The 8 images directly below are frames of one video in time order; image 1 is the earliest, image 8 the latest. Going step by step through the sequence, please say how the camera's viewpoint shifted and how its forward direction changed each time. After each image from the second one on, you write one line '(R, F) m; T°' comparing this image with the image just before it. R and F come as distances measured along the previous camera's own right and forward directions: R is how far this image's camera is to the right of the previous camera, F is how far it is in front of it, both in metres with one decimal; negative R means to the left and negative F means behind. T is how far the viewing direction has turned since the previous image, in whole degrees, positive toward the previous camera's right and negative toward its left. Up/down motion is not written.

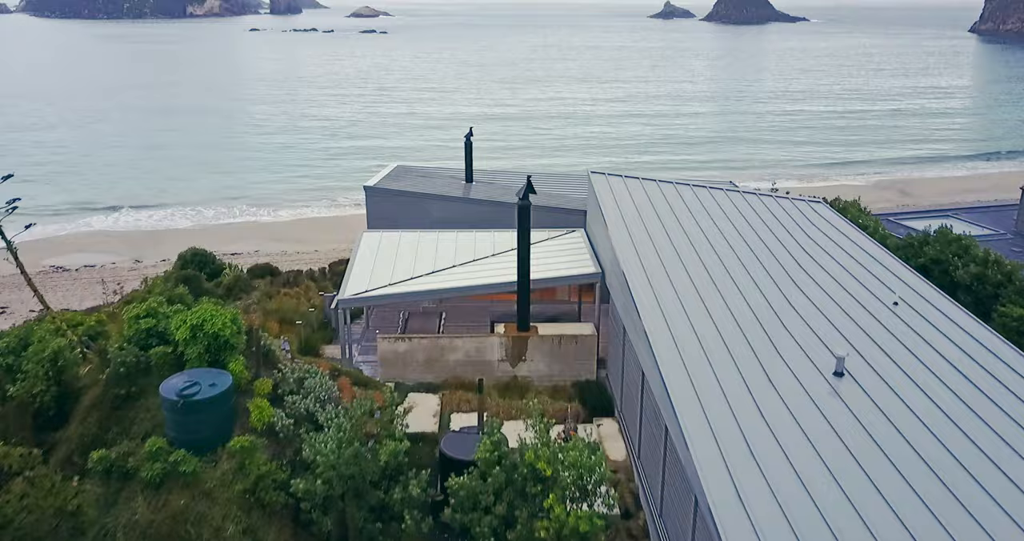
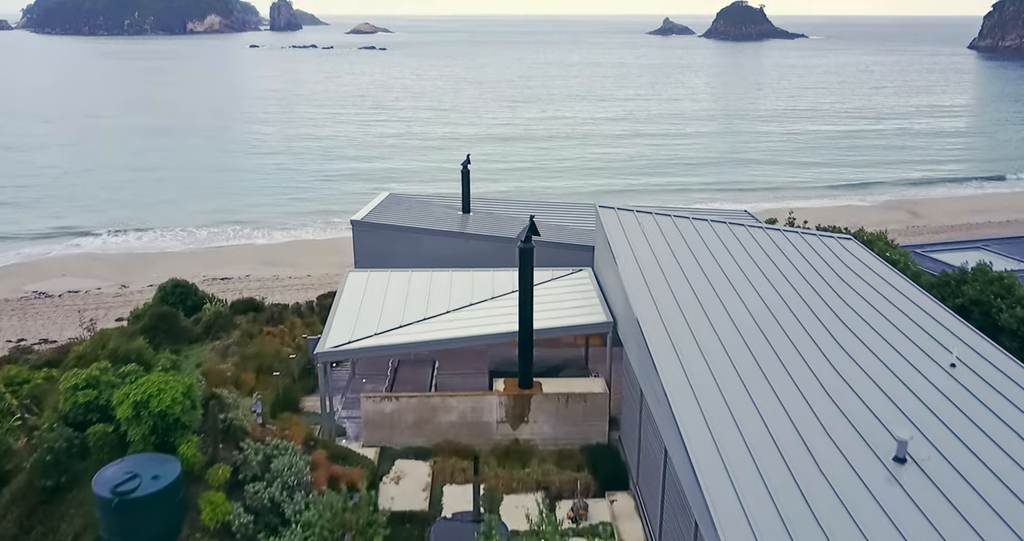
(0.0, +0.8) m; 0°
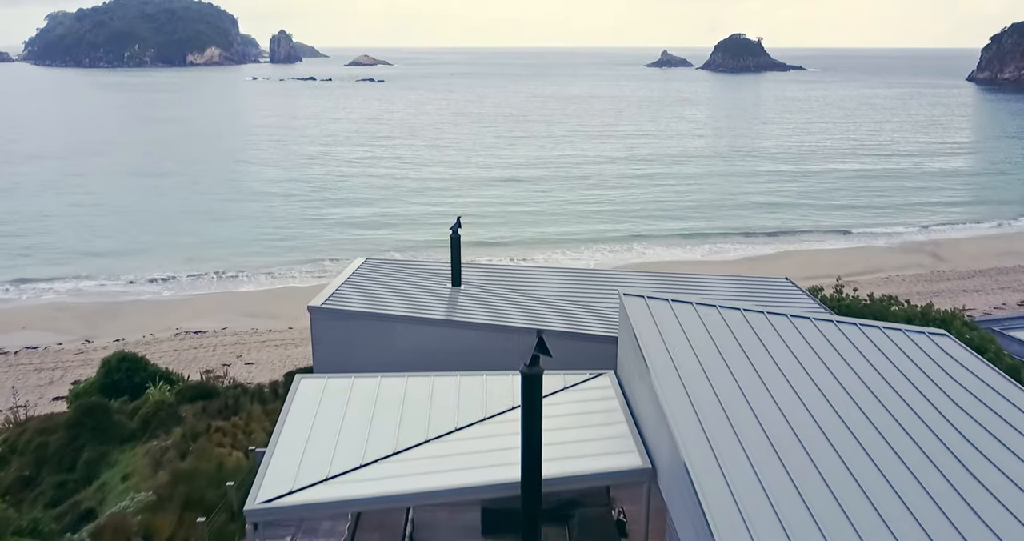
(0.0, +1.8) m; 0°
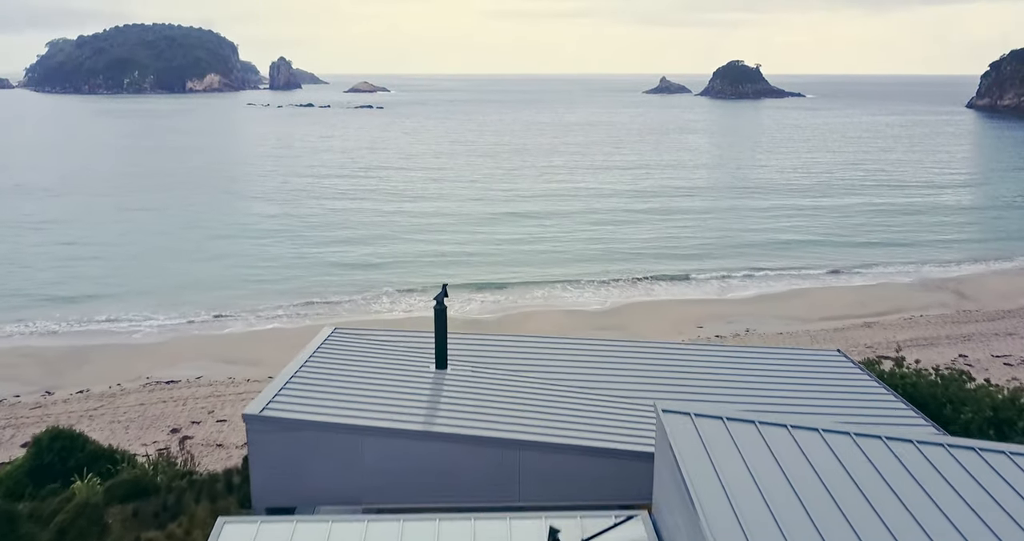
(0.0, +1.6) m; 0°
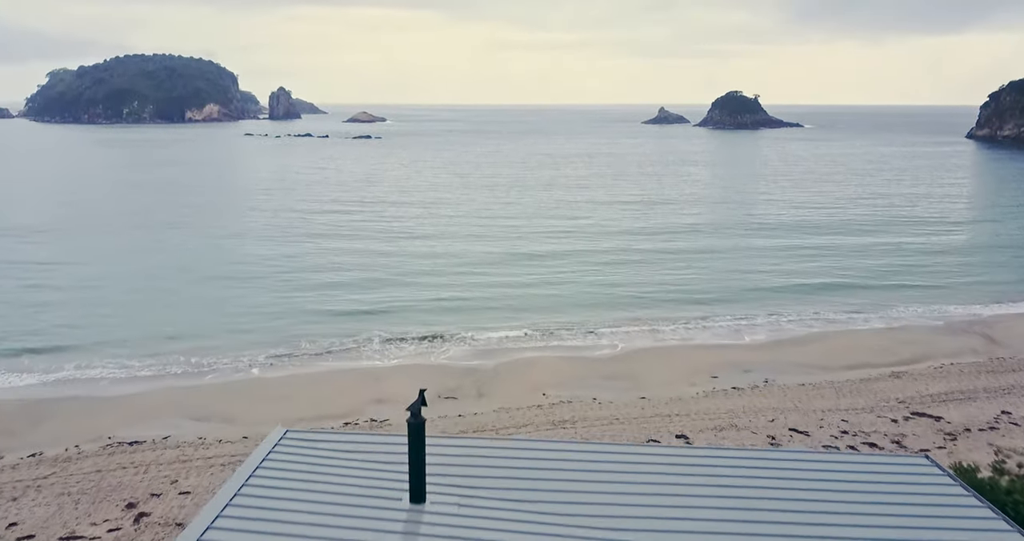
(0.0, +1.7) m; 0°
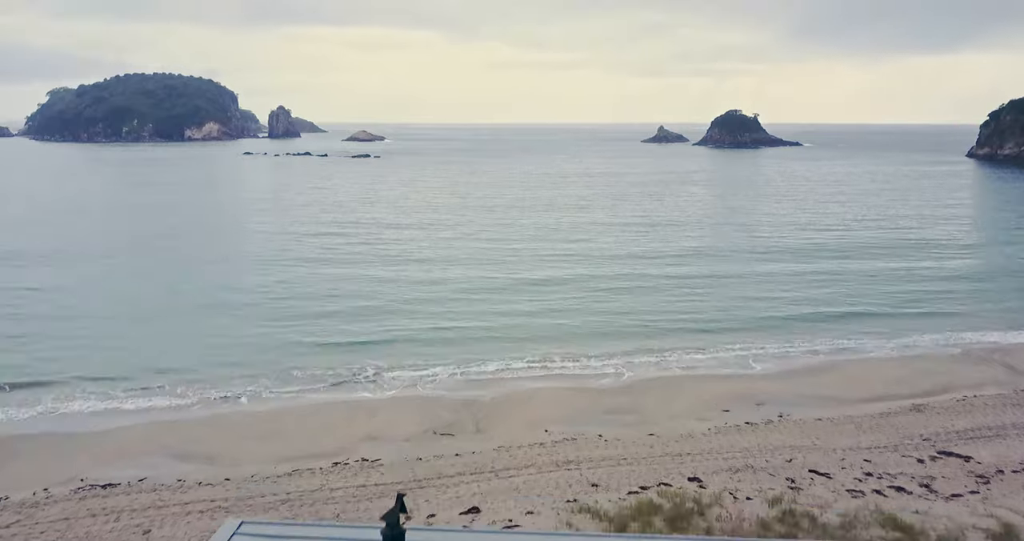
(0.0, +1.1) m; 0°
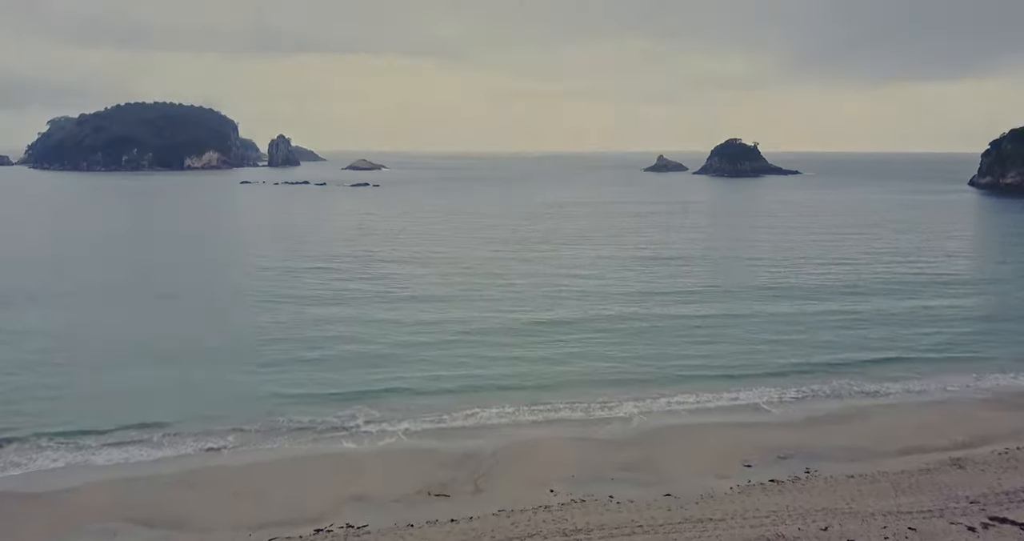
(0.0, +1.7) m; 0°
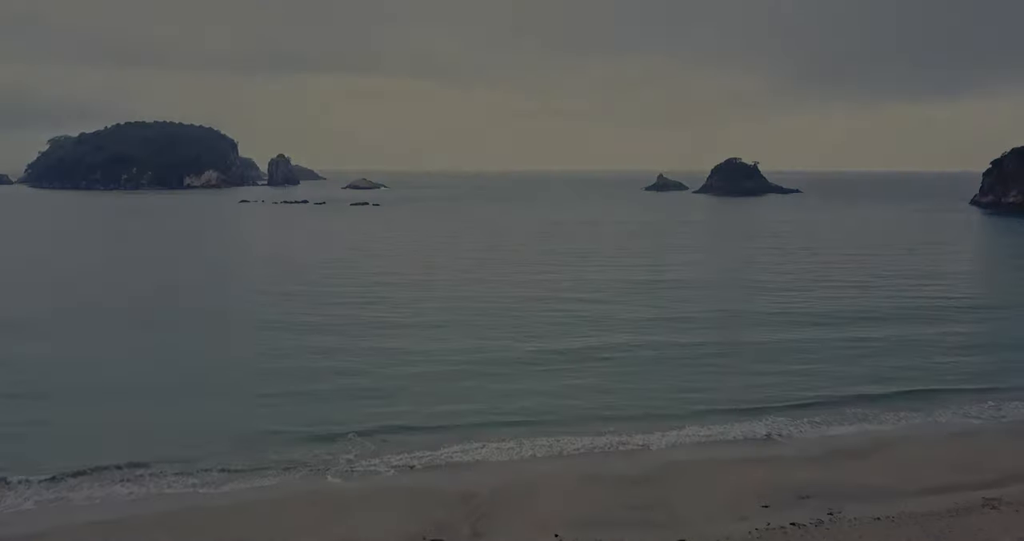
(0.0, +1.2) m; 0°
